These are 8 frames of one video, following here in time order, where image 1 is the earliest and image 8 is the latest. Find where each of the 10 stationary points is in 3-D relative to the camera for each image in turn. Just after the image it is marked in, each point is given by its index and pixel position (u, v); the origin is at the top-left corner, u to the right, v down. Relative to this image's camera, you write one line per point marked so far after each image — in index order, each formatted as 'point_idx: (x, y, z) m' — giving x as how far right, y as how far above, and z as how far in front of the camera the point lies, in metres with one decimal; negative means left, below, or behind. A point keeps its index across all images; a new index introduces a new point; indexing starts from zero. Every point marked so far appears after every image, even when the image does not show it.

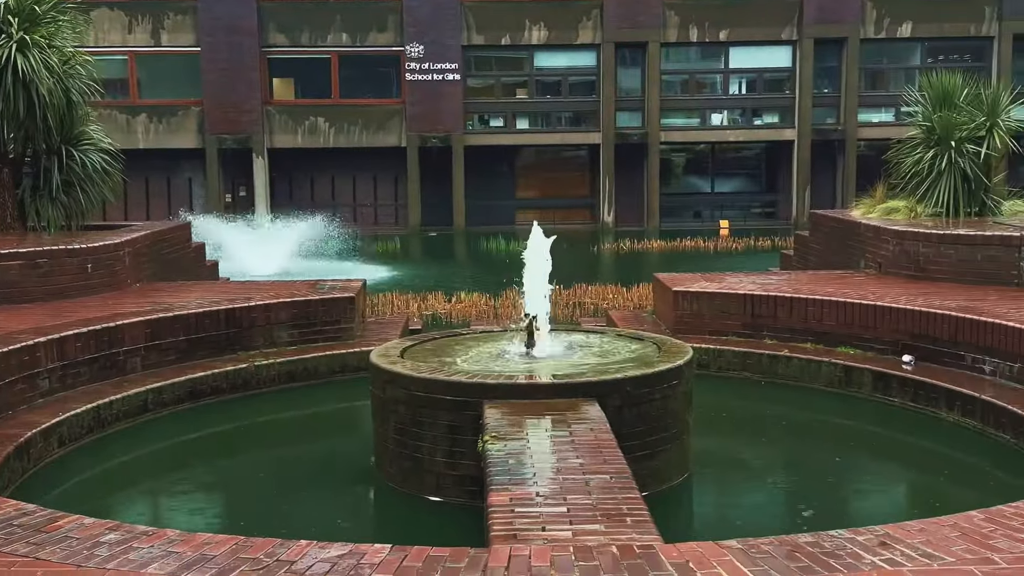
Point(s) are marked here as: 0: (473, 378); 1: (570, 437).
0: (-0.2, -0.5, +6.5) m
1: (+0.3, -0.8, +5.7) m
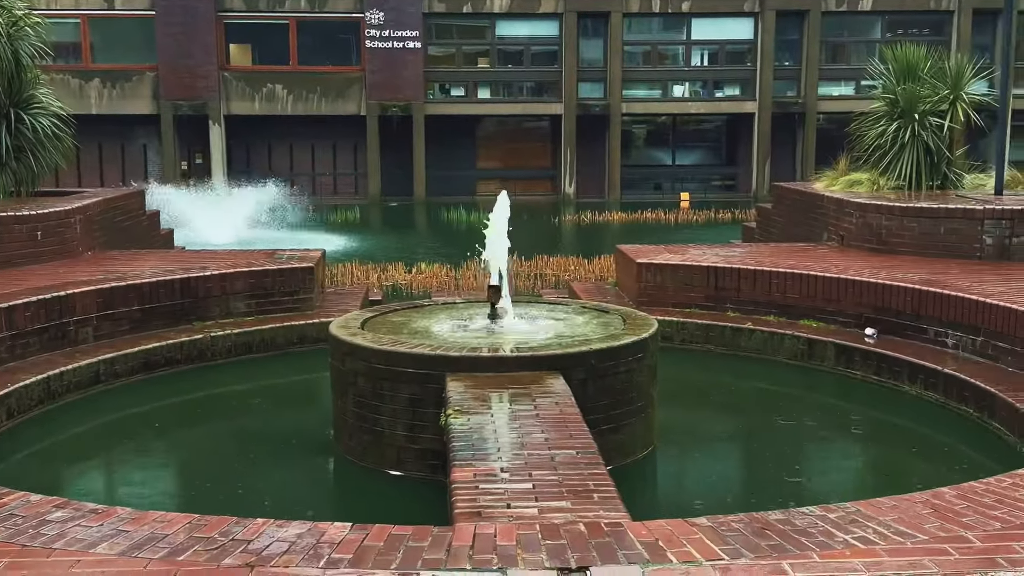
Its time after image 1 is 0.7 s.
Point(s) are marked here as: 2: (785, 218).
0: (-0.5, -0.4, +6.4) m
1: (+0.1, -0.6, +5.6) m
2: (+3.3, +0.8, +13.1) m
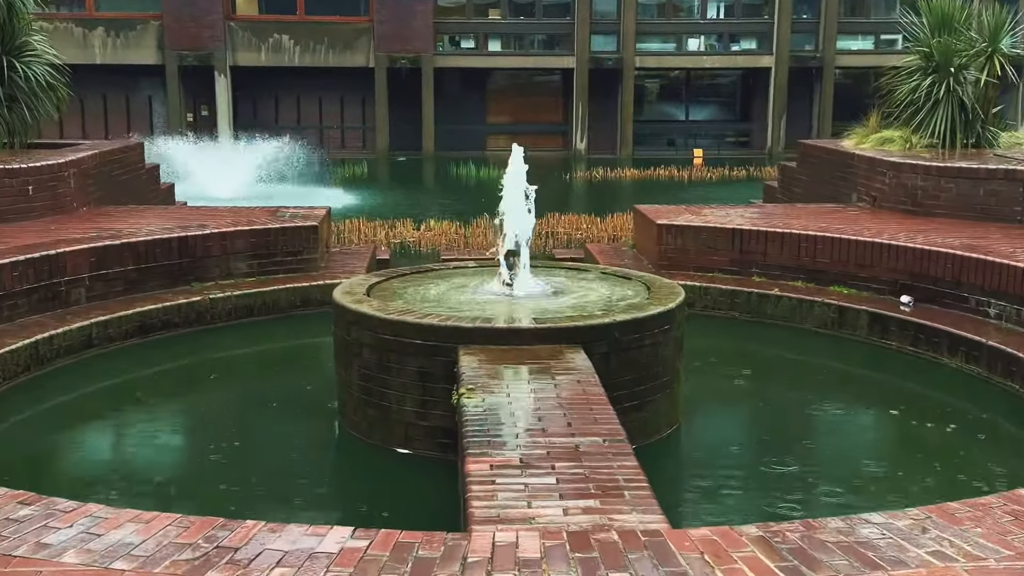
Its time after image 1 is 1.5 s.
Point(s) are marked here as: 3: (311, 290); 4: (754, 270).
0: (-0.4, -0.2, +5.9) m
1: (+0.2, -0.5, +5.1) m
2: (+3.4, +1.3, +12.5) m
3: (-1.7, 0.0, +9.4) m
4: (+2.1, +0.2, +9.6) m
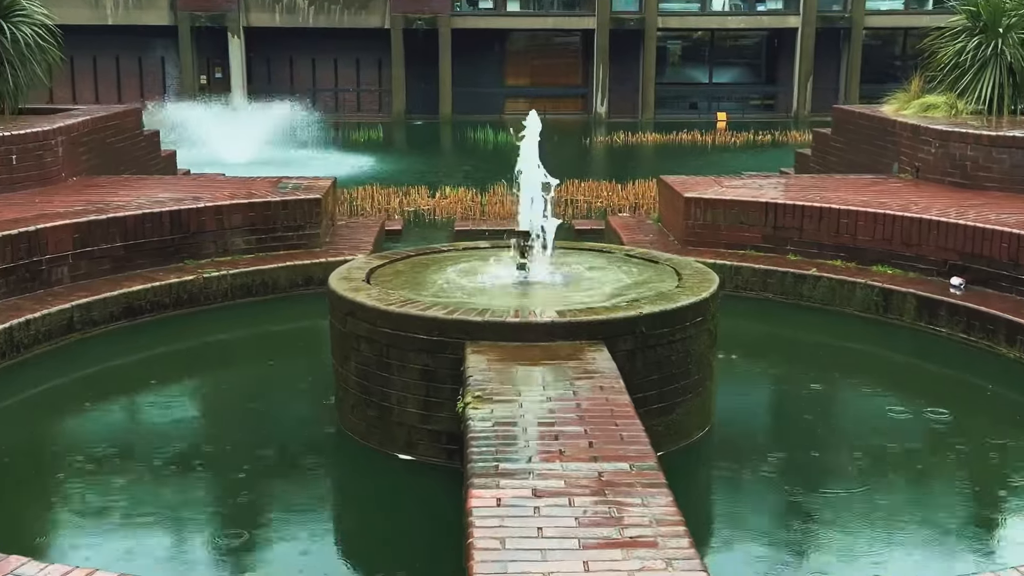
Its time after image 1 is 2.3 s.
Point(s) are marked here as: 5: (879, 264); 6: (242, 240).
0: (-0.3, -0.1, +5.3) m
1: (+0.3, -0.4, +4.5) m
2: (+3.6, +1.5, +11.7) m
3: (-1.6, +0.2, +8.8) m
4: (+2.3, +0.3, +8.9) m
5: (+2.8, +0.2, +8.5) m
6: (-2.2, +0.4, +8.9) m
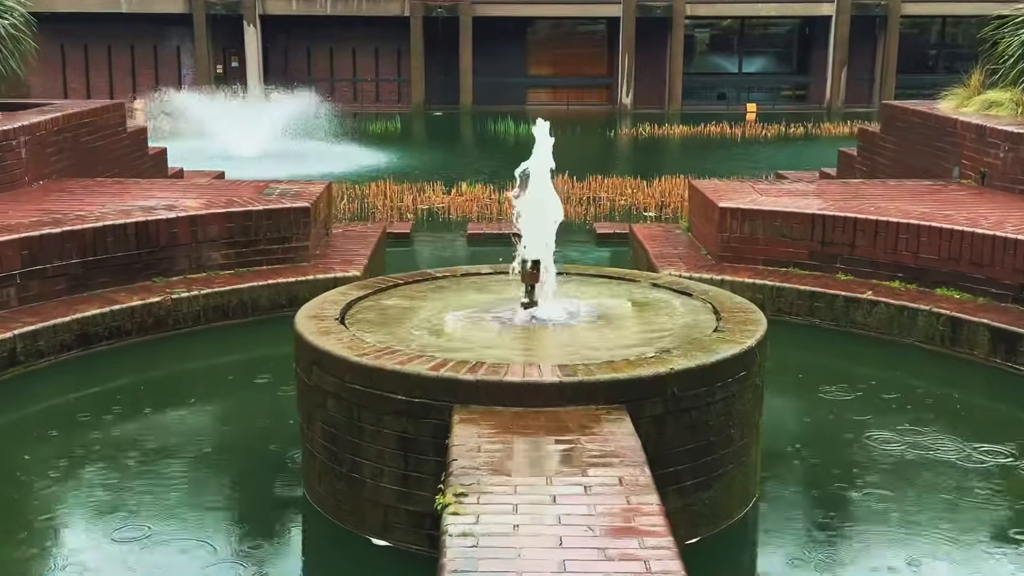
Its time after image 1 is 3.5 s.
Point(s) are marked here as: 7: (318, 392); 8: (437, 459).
0: (-0.3, -0.3, +4.3) m
1: (+0.2, -0.7, +3.4) m
2: (+3.8, +1.4, +10.6) m
3: (-1.5, 0.0, +7.8) m
4: (+2.3, +0.2, +7.8) m
5: (+2.9, 0.0, +7.4) m
6: (-2.1, +0.2, +7.9) m
7: (-0.8, -0.4, +4.6) m
8: (-0.3, -0.7, +4.2) m
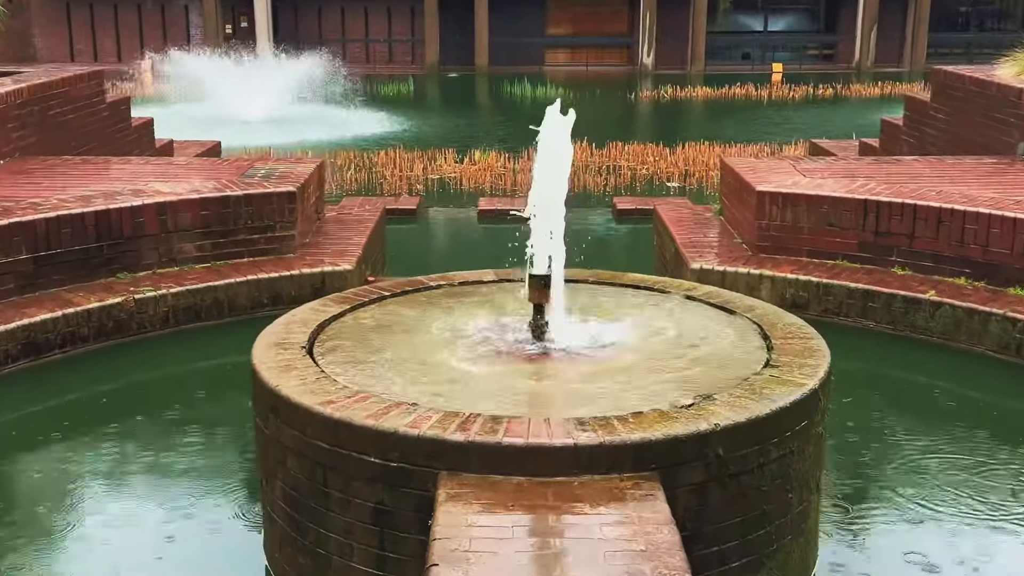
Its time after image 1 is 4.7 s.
0: (-0.3, -0.4, +3.4) m
1: (+0.2, -0.8, +2.6) m
2: (+3.9, +1.5, +9.6) m
3: (-1.5, 0.0, +6.9) m
4: (+2.4, +0.2, +6.9) m
5: (+3.0, 0.0, +6.4) m
6: (-2.0, +0.3, +7.0) m
7: (-0.8, -0.5, +3.7) m
8: (-0.3, -0.8, +3.3) m
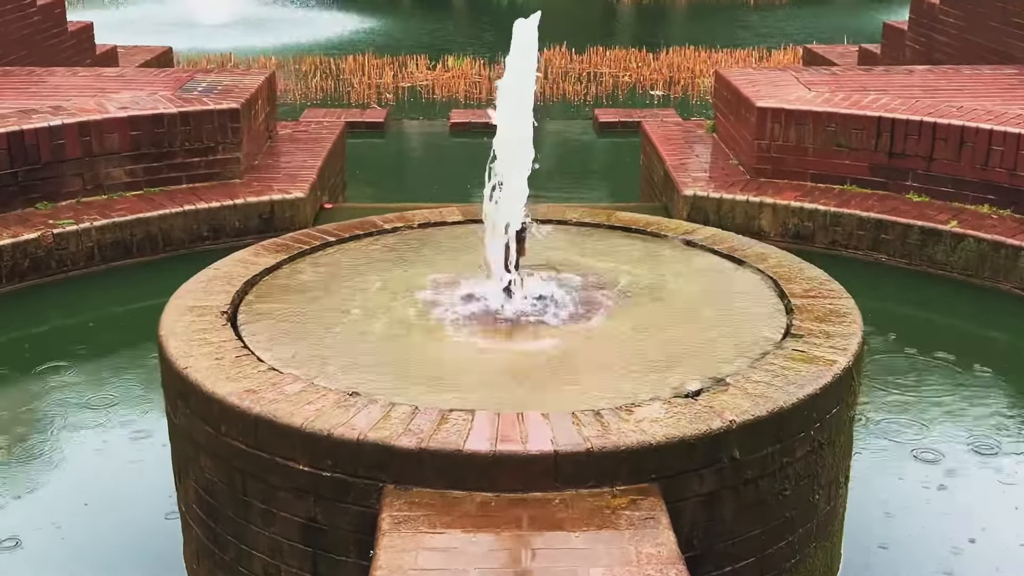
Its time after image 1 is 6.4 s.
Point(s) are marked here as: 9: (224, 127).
0: (-0.4, -0.3, +2.7) m
1: (+0.2, -0.8, +1.9) m
2: (+3.6, +2.1, +8.8) m
3: (-1.6, +0.4, +6.1) m
4: (+2.2, +0.6, +6.2) m
5: (+2.8, +0.4, +5.7) m
6: (-2.2, +0.7, +6.2) m
7: (-0.9, -0.4, +3.0) m
8: (-0.4, -0.7, +2.7) m
9: (-1.7, +1.0, +6.4) m
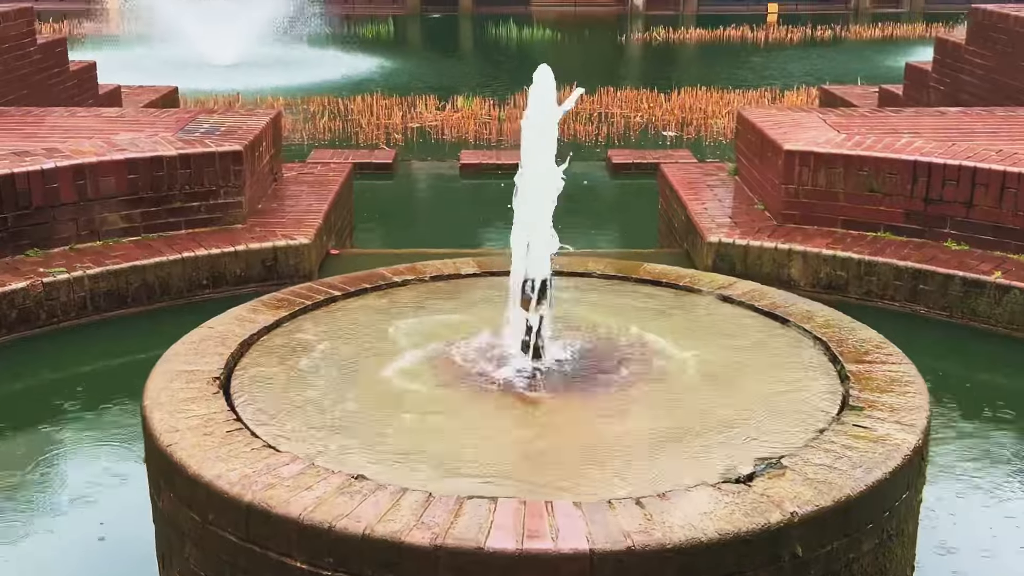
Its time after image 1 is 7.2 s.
0: (-0.3, -0.5, +2.4) m
1: (+0.2, -0.9, +1.6) m
2: (+3.8, +1.8, +8.5) m
3: (-1.5, +0.1, +5.8) m
4: (+2.3, +0.3, +5.9) m
5: (+2.9, +0.1, +5.4) m
6: (-2.1, +0.4, +5.9) m
7: (-0.8, -0.6, +2.7) m
8: (-0.3, -0.8, +2.3) m
9: (-1.6, +0.7, +6.2) m
